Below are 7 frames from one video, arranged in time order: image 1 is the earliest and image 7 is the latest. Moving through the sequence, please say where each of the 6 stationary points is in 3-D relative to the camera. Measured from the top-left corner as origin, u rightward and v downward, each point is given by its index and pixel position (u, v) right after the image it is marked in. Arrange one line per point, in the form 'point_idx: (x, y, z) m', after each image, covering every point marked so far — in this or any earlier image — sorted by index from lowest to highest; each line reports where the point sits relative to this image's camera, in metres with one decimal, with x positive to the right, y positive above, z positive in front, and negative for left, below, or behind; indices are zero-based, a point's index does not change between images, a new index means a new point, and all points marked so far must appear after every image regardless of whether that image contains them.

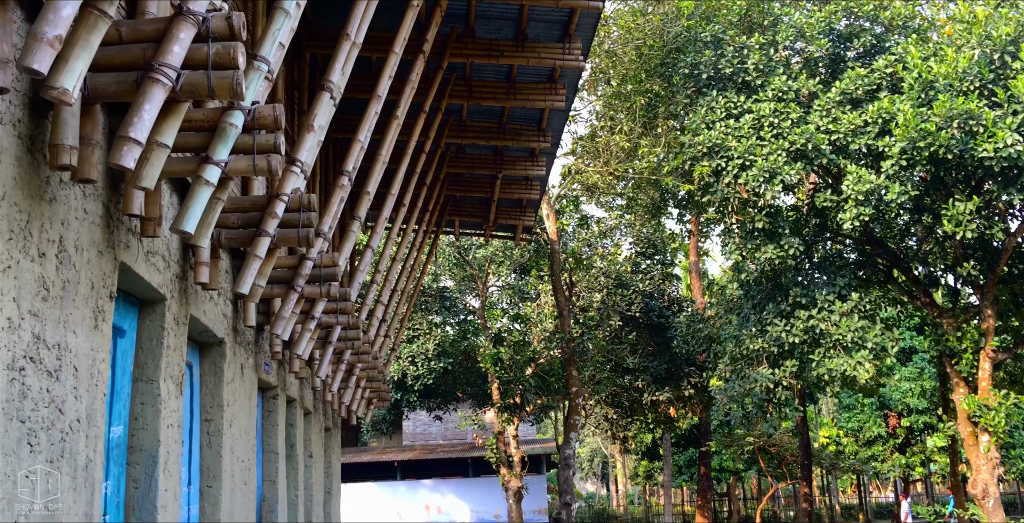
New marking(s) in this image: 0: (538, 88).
0: (+0.3, +1.7, +9.4) m
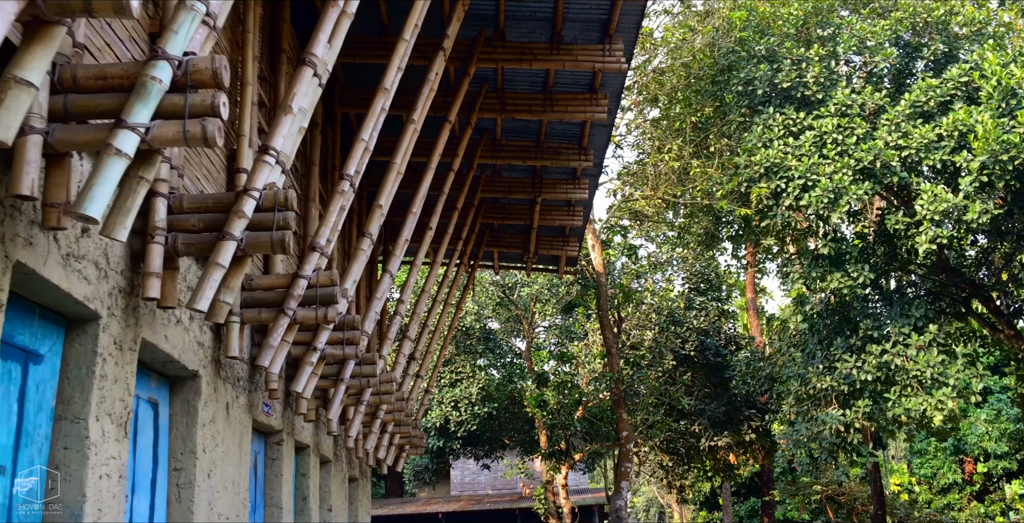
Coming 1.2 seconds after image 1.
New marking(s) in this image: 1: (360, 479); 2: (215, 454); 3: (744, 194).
0: (+0.6, +1.4, +8.5) m
1: (-1.6, -2.4, +10.5) m
2: (-1.5, -1.0, +4.9) m
3: (+3.0, +0.9, +12.2) m
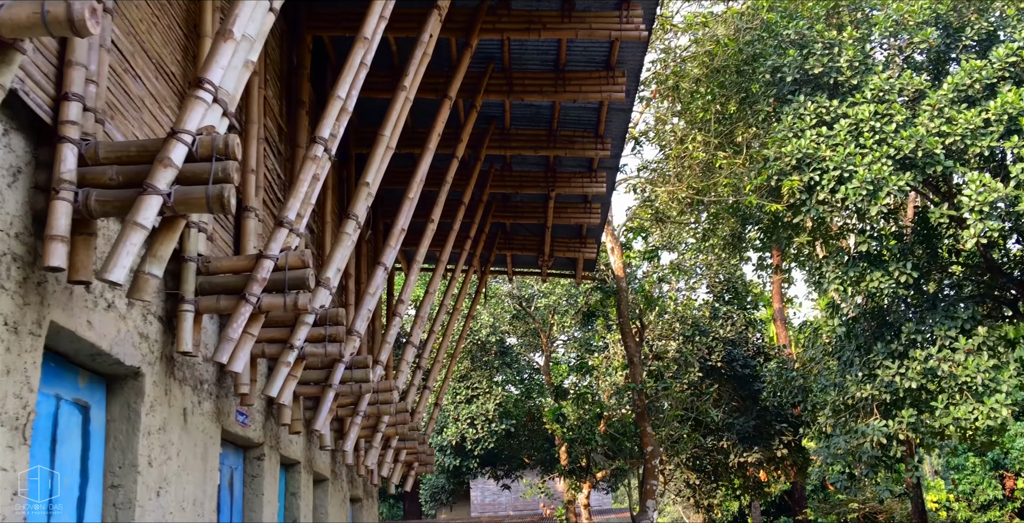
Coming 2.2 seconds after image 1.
0: (+0.6, +1.5, +7.7) m
1: (-1.5, -2.4, +9.7) m
2: (-1.5, -0.9, +4.1) m
3: (+3.1, +0.9, +11.4) m
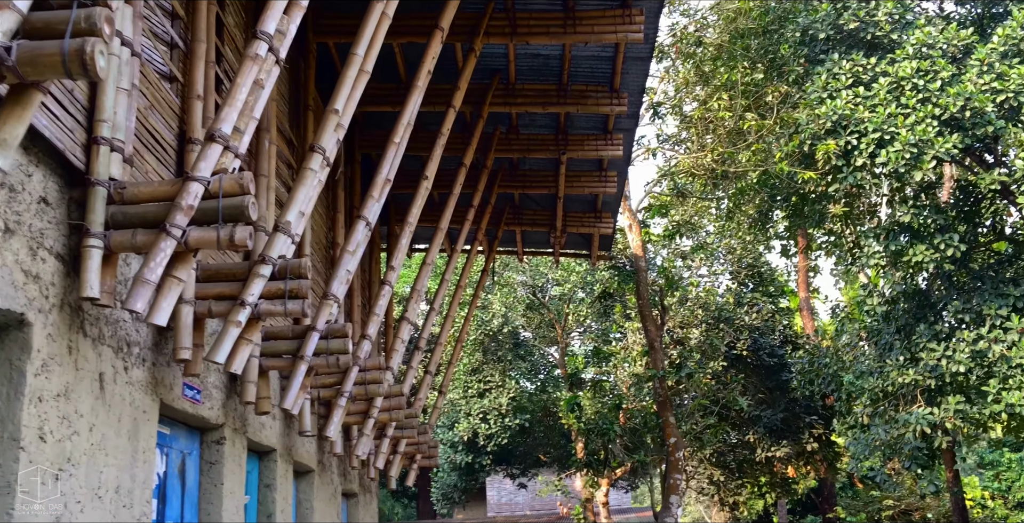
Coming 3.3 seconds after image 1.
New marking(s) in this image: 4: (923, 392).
0: (+0.7, +1.7, +6.8) m
1: (-1.4, -2.1, +8.8) m
2: (-1.5, -0.6, +3.3) m
3: (+3.2, +1.2, +10.5) m
4: (+4.7, -1.5, +11.0) m
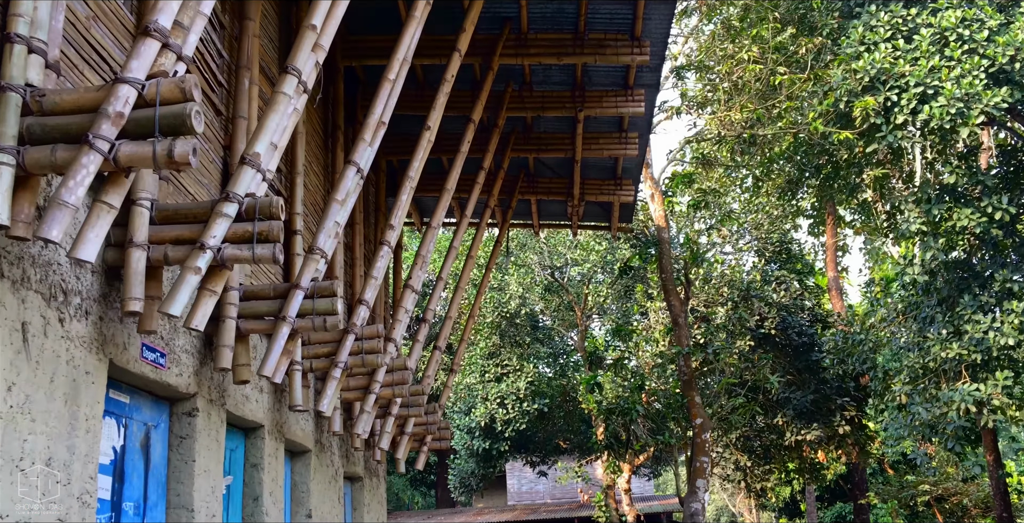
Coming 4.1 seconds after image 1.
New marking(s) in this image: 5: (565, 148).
0: (+0.7, +2.0, +6.2) m
1: (-1.3, -1.9, +8.3) m
2: (-1.5, -0.4, +2.7) m
3: (+3.3, +1.5, +9.8) m
4: (+4.9, -1.2, +10.3) m
5: (+0.5, +1.0, +8.8) m
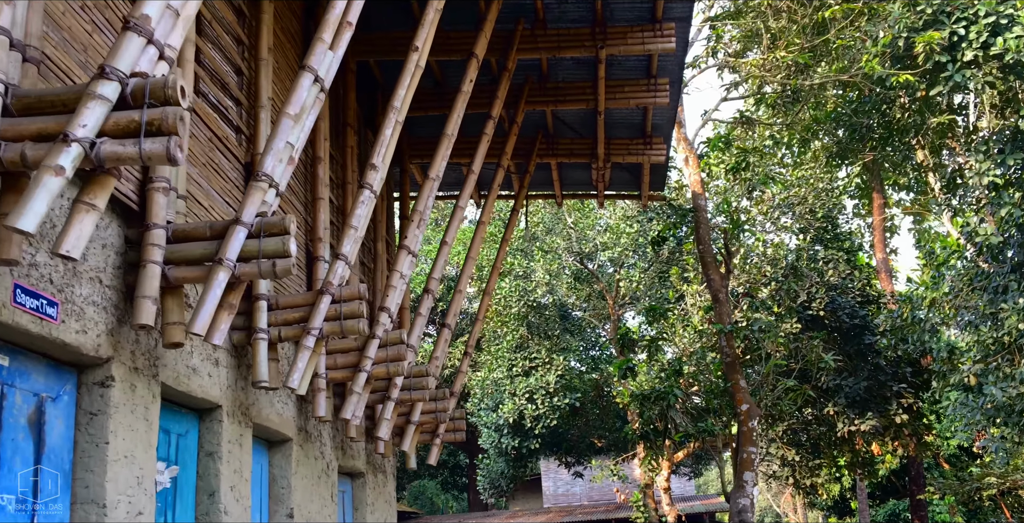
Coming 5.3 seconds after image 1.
0: (+0.7, +2.3, +5.2) m
1: (-1.1, -1.6, +7.3) m
2: (-1.6, -0.1, +1.8) m
3: (+3.5, +1.8, +8.7) m
4: (+5.1, -0.8, +9.2) m
5: (+0.6, +1.3, +7.8) m
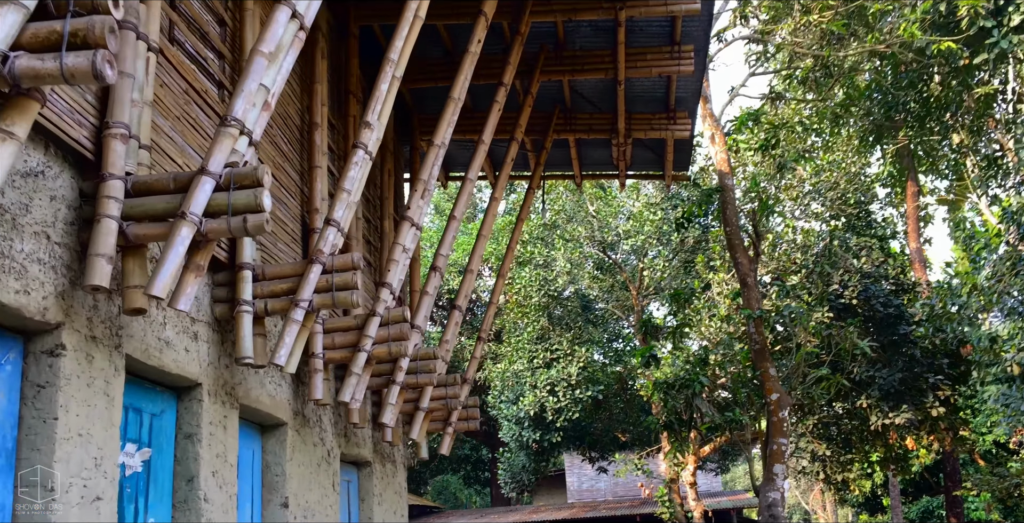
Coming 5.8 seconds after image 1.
0: (+0.8, +2.5, +4.7) m
1: (-1.0, -1.5, +6.9) m
2: (-1.6, 0.0, +1.4) m
3: (+3.6, +2.0, +8.1) m
4: (+5.2, -0.6, +8.6) m
5: (+0.7, +1.5, +7.3) m
